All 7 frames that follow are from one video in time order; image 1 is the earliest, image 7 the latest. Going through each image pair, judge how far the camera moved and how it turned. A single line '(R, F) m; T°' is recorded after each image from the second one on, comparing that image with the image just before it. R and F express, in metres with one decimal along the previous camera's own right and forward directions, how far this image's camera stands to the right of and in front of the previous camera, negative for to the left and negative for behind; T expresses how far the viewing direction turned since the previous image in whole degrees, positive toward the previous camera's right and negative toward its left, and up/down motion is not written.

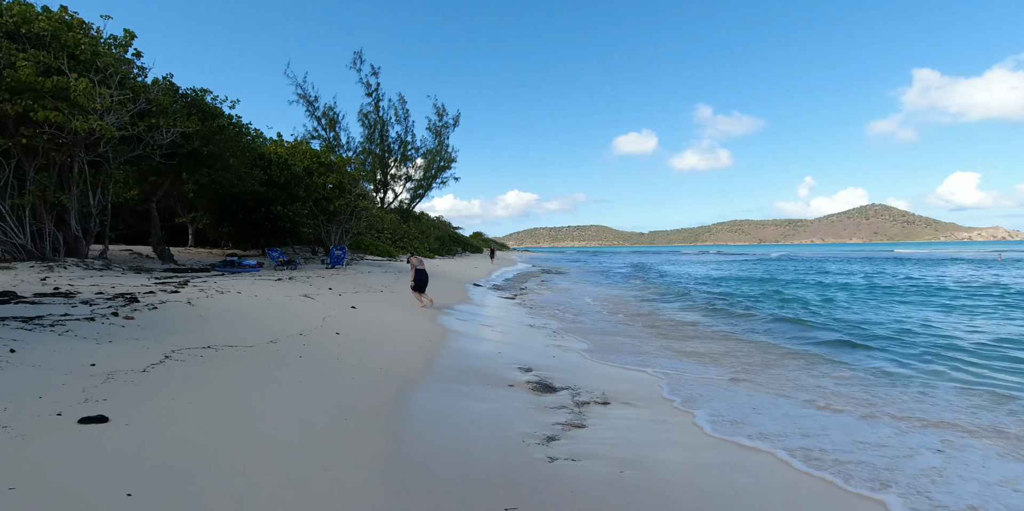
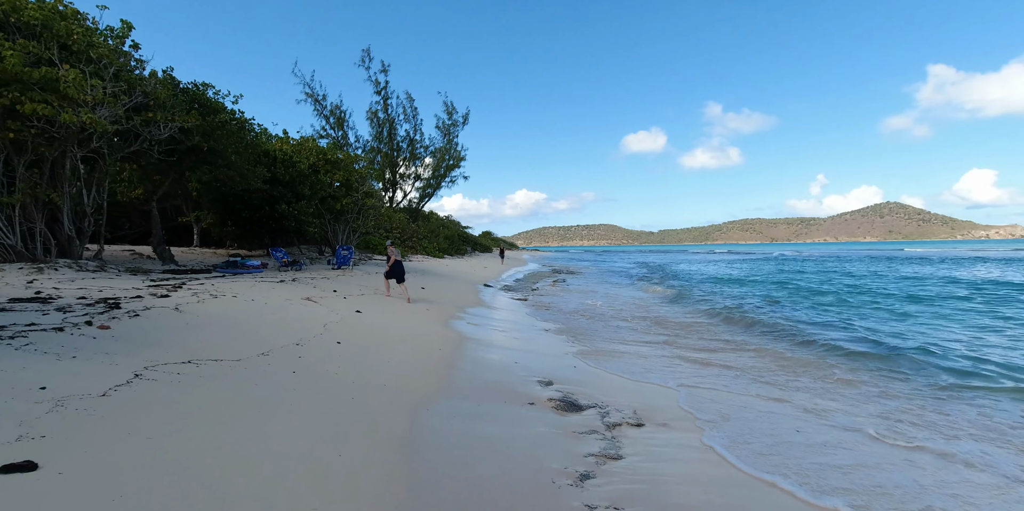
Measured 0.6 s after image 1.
(-0.1, +0.6) m; -1°
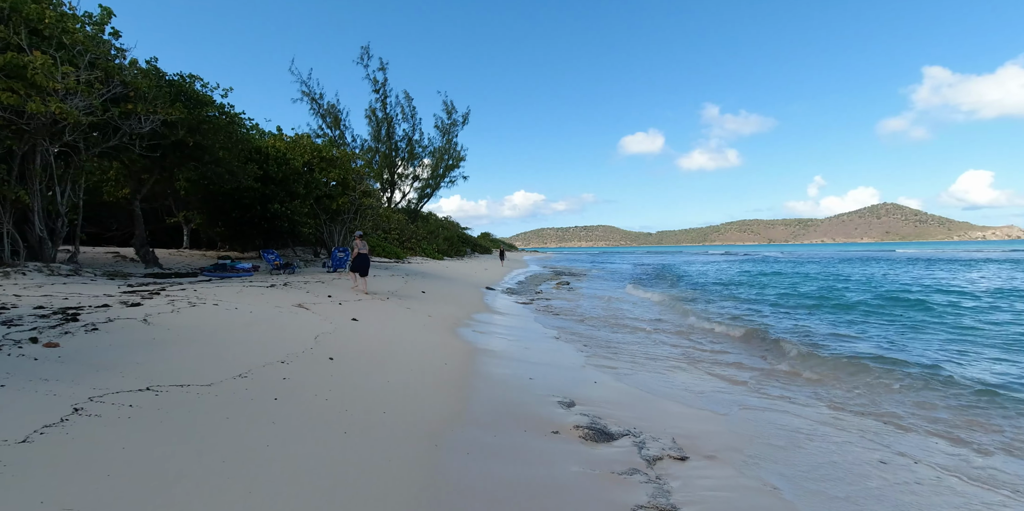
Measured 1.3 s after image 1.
(-0.2, +0.6) m; 0°
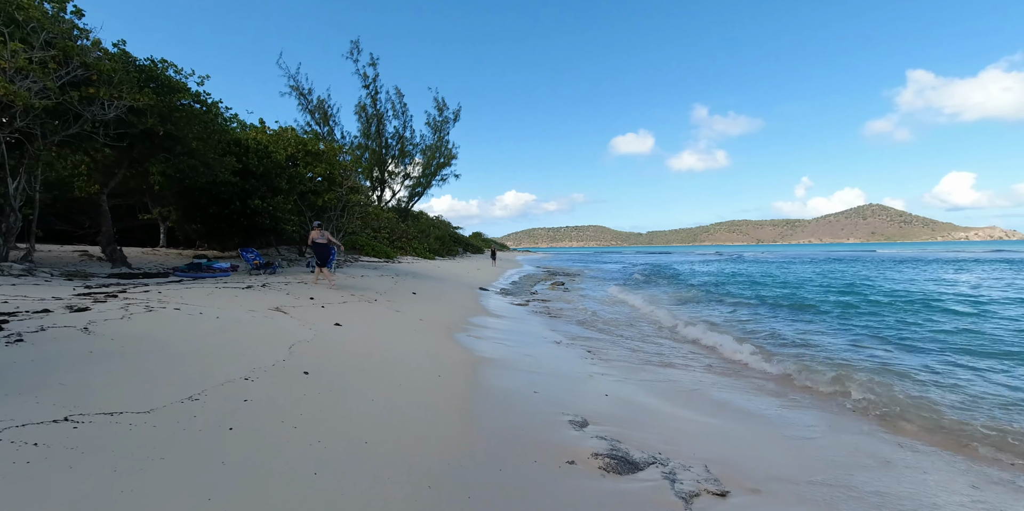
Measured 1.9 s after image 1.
(-0.1, +0.6) m; +1°
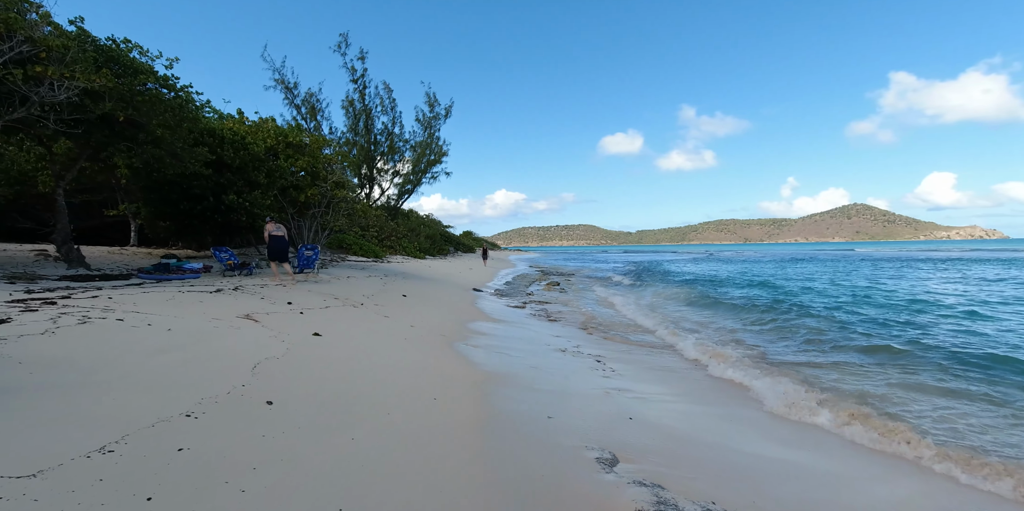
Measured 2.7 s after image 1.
(-0.2, +0.7) m; +1°
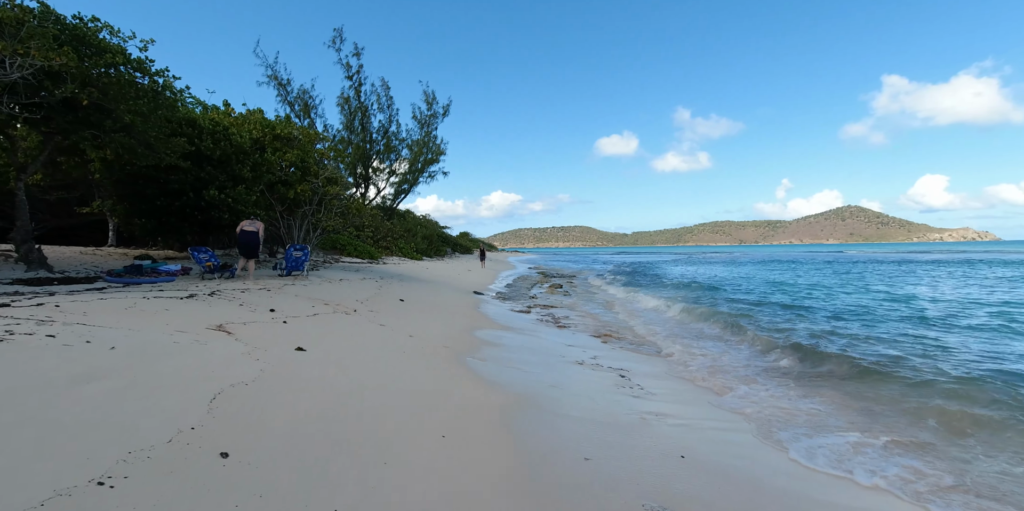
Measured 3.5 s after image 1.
(-0.2, +0.7) m; +1°
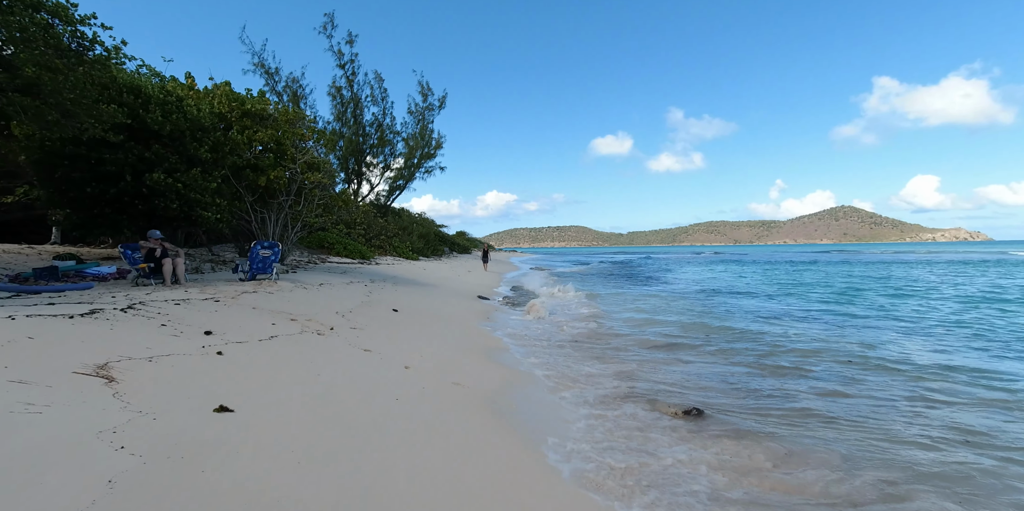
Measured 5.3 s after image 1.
(-0.4, +1.7) m; +1°
